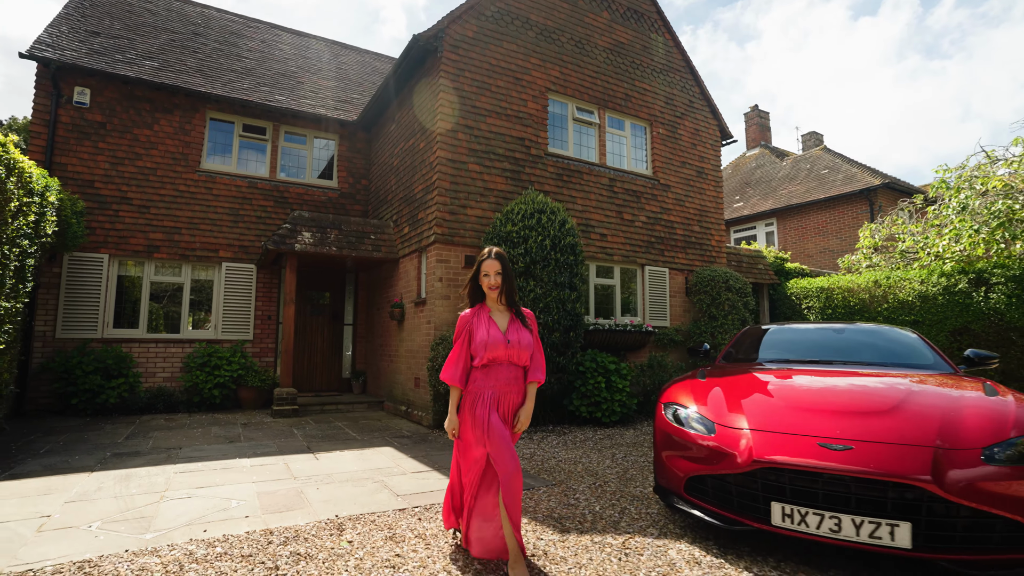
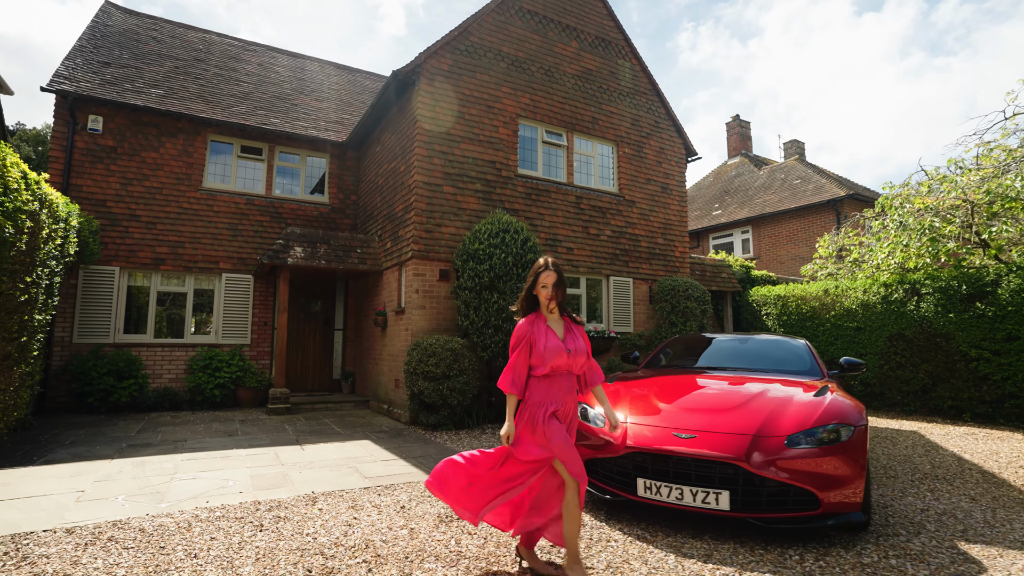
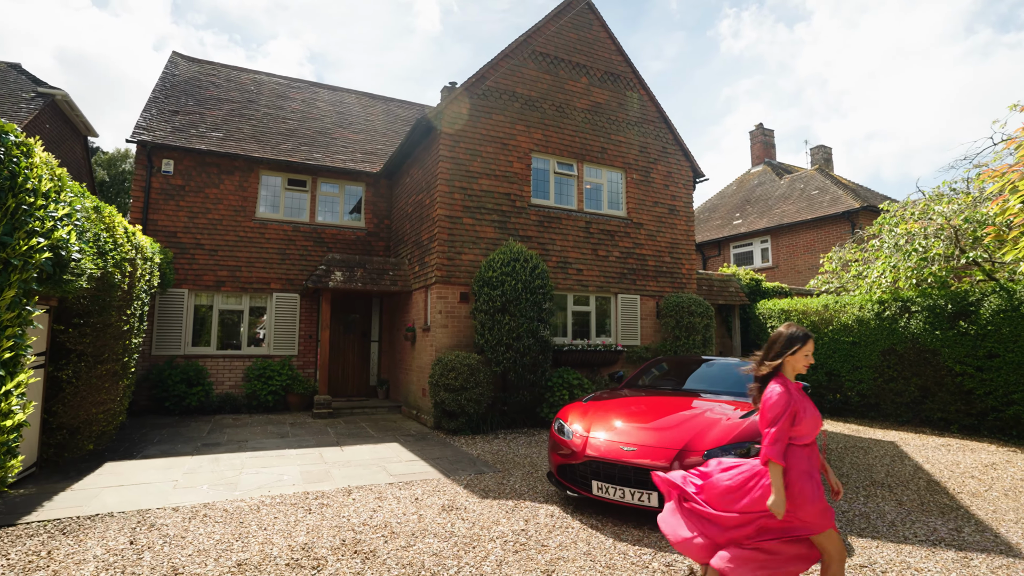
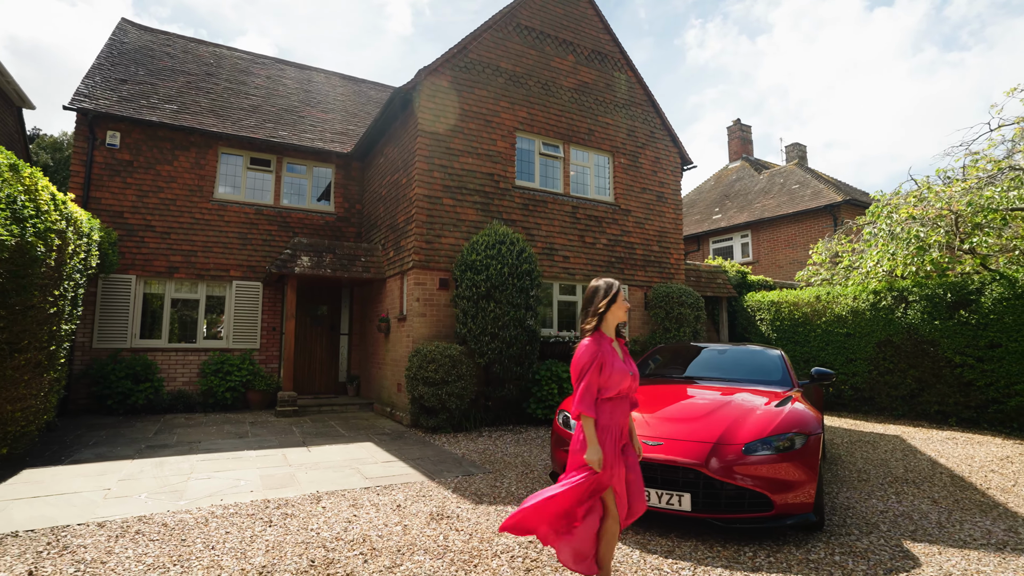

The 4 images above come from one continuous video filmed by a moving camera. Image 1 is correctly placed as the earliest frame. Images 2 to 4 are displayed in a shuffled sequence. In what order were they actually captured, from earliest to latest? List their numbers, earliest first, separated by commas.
2, 4, 3
